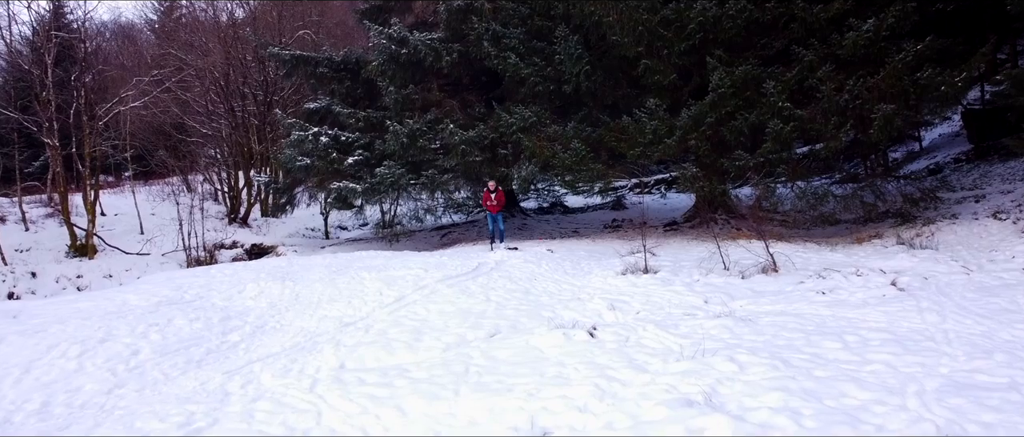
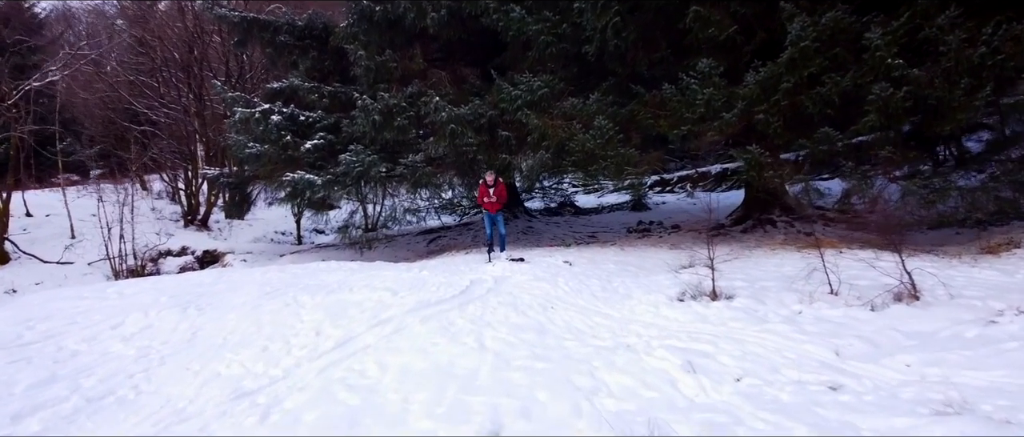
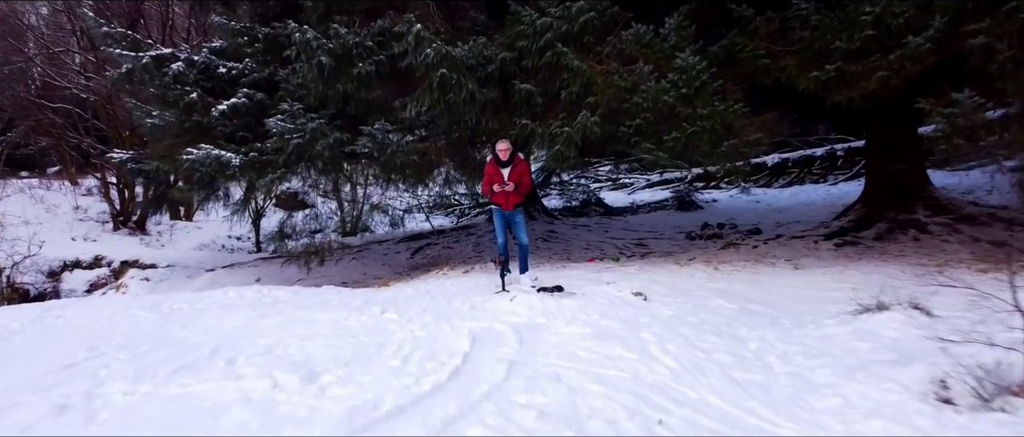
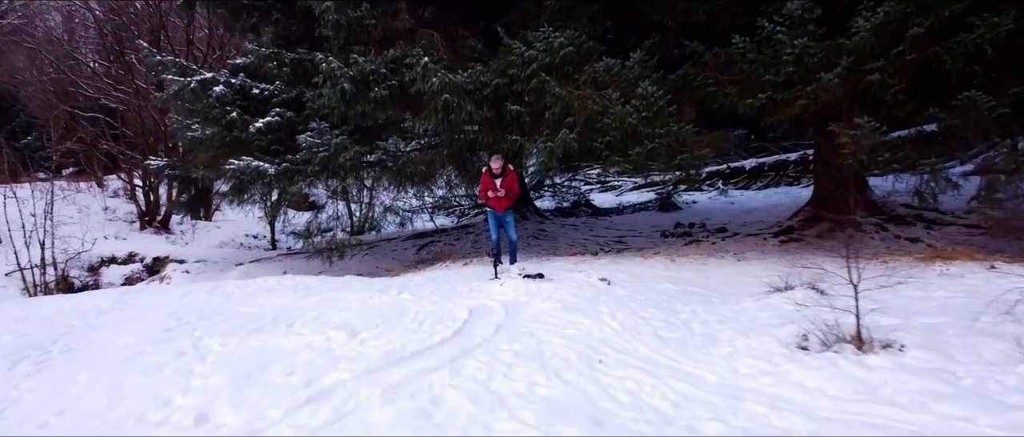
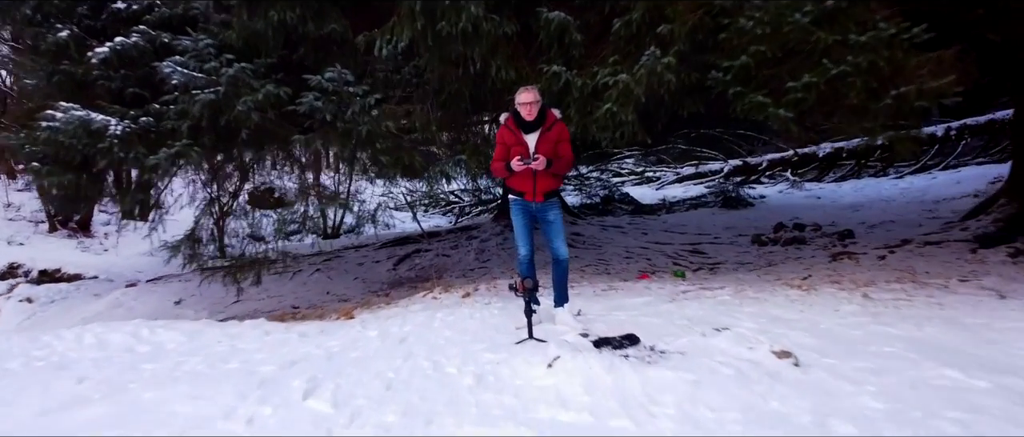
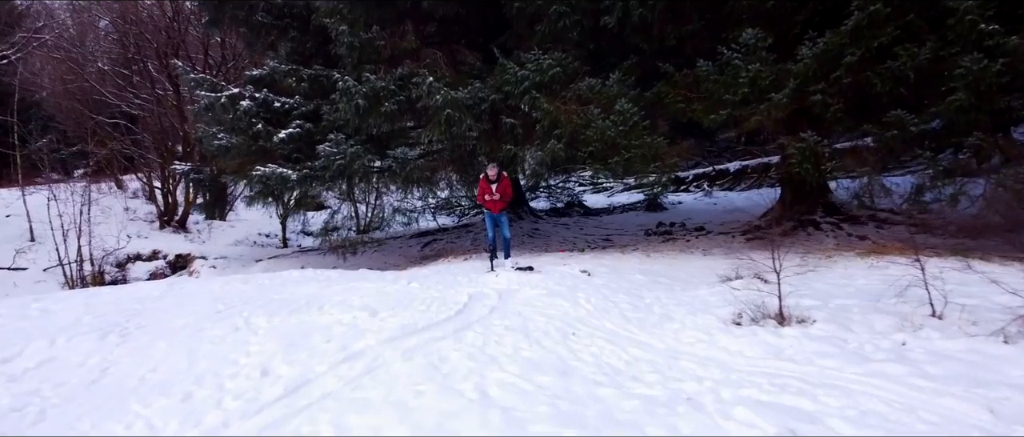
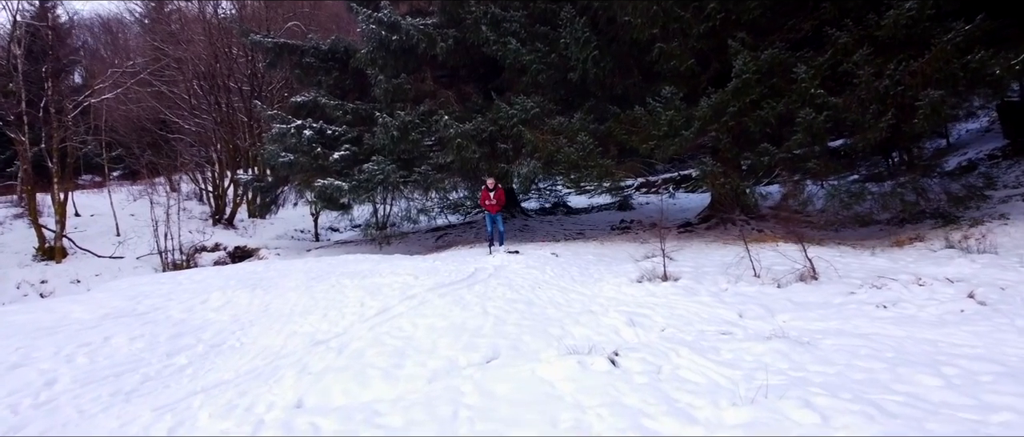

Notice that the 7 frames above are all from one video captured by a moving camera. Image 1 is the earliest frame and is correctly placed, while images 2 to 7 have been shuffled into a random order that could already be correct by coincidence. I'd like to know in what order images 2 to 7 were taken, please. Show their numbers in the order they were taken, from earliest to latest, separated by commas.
7, 2, 6, 4, 3, 5
